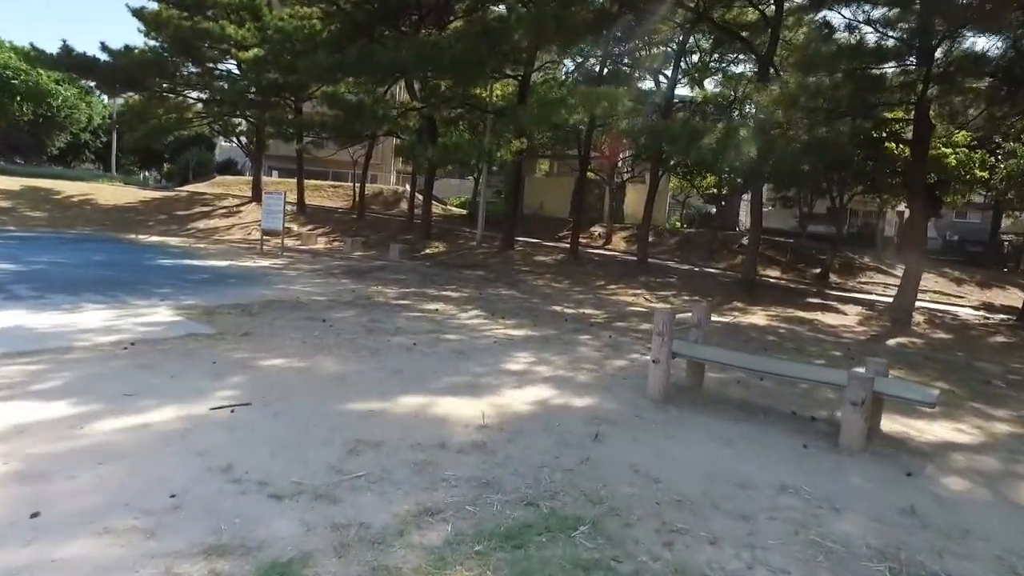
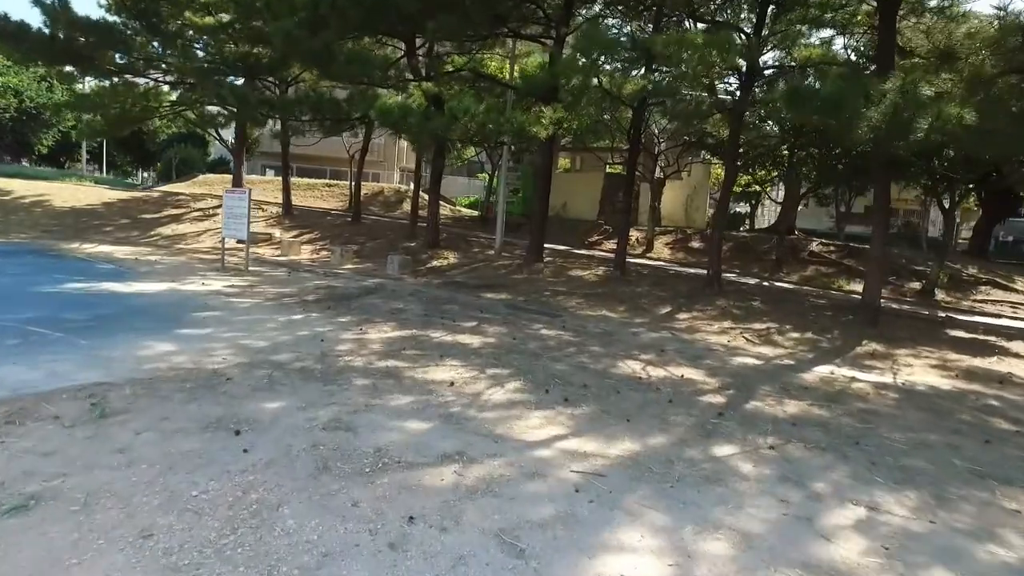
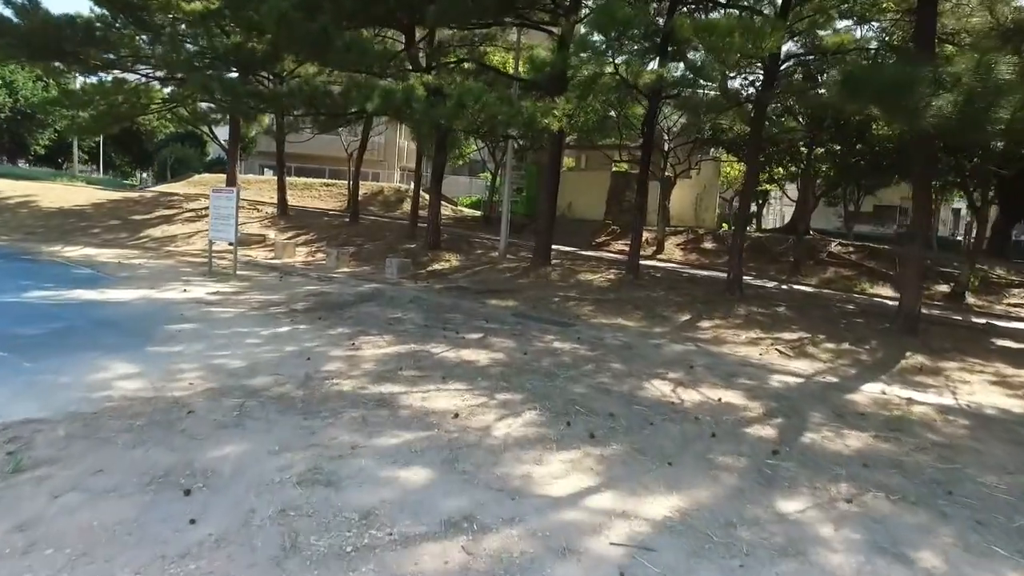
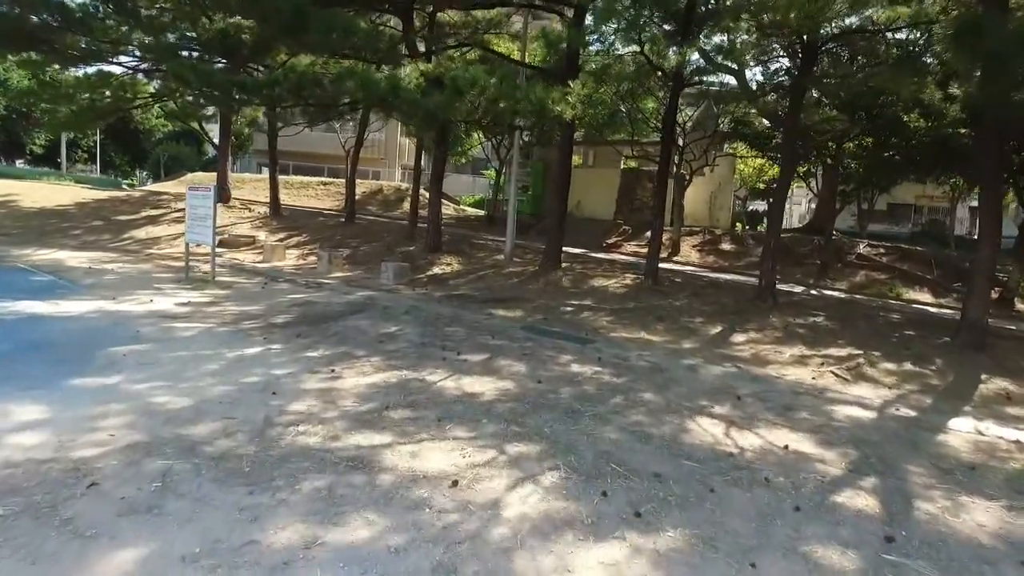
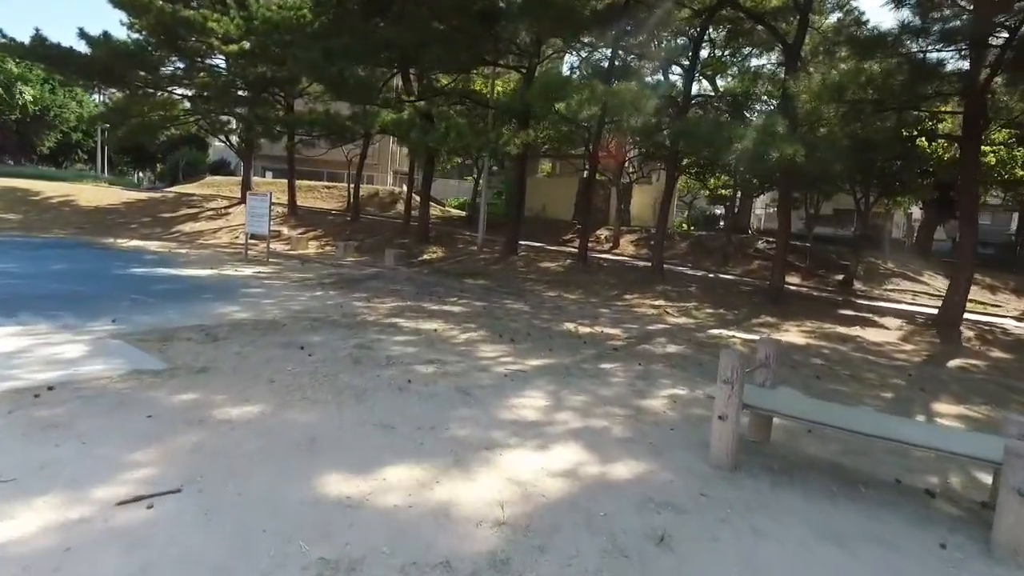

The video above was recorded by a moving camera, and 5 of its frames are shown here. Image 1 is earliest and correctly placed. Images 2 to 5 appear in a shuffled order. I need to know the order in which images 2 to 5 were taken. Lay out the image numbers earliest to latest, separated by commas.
5, 2, 3, 4
